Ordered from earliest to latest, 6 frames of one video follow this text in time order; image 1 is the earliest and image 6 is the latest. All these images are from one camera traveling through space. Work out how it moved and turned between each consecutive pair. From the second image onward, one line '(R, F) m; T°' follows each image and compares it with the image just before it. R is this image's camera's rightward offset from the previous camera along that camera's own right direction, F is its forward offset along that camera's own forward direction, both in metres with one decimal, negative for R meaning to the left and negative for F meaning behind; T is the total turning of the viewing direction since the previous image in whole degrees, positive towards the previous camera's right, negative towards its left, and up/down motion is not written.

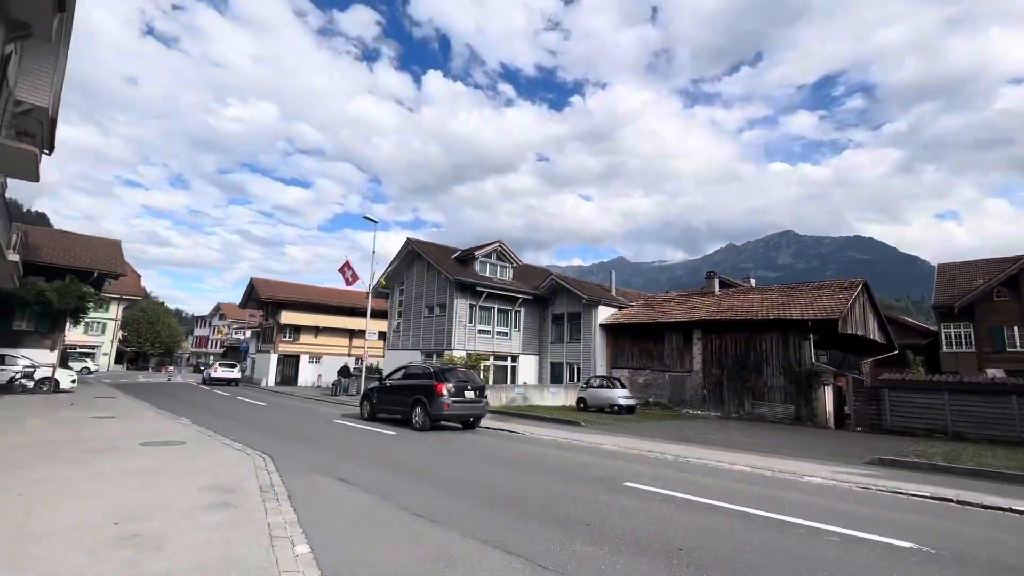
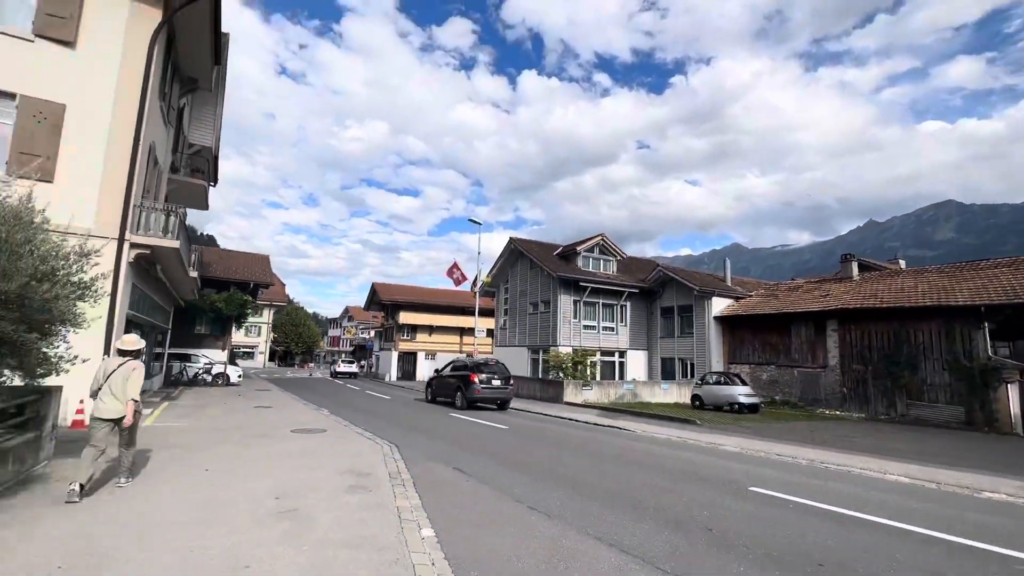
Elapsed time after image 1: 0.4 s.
(0.0, 0.0) m; -13°
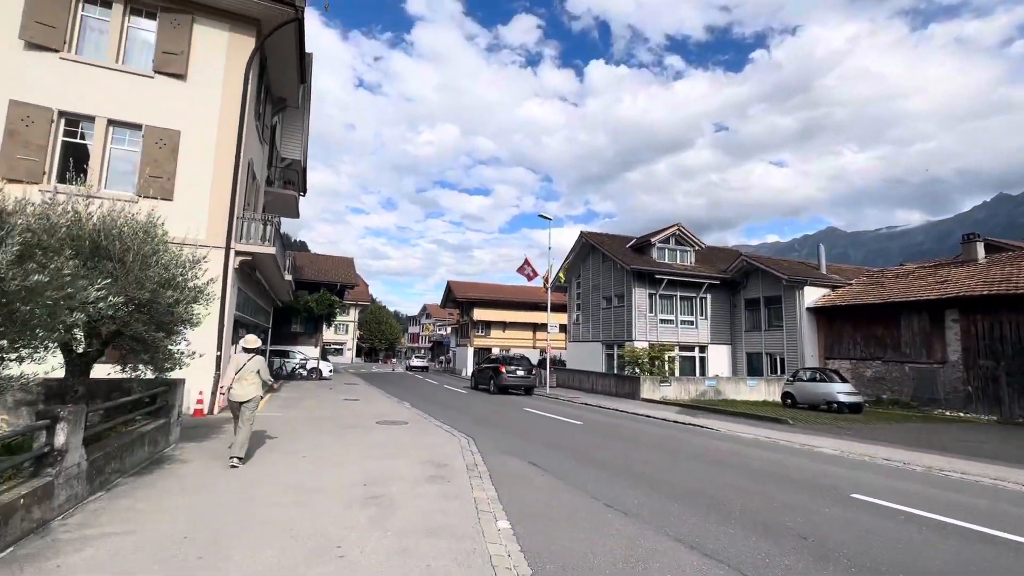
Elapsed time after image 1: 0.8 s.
(0.0, 0.0) m; -9°
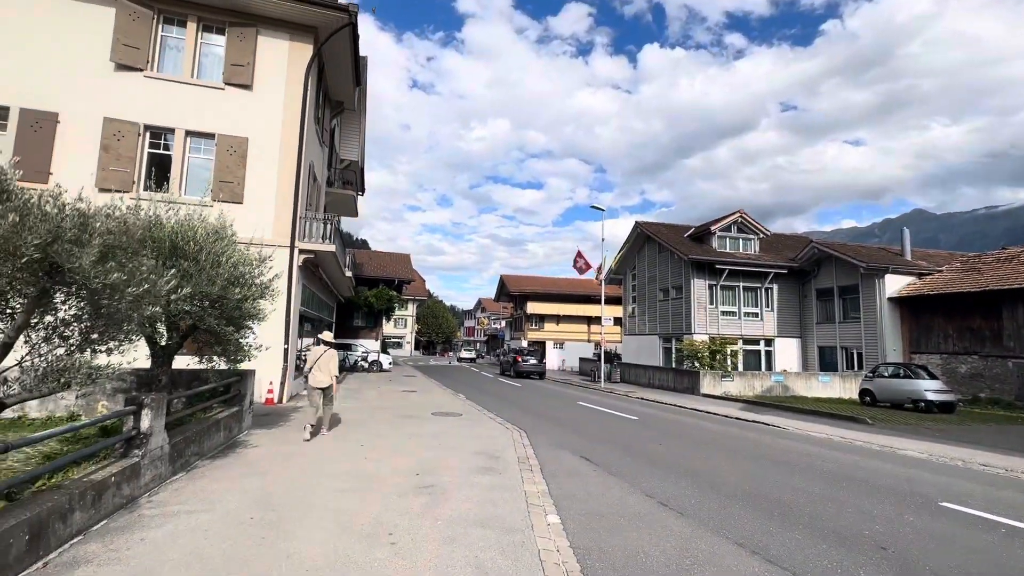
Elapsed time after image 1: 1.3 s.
(+0.1, +0.1) m; -7°
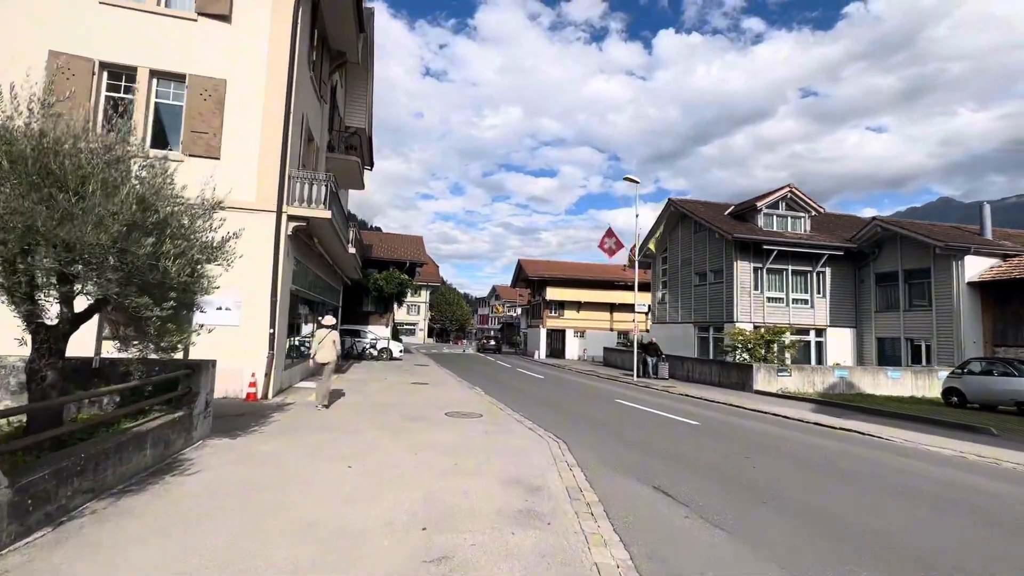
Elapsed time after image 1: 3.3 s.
(-0.4, +2.5) m; -2°
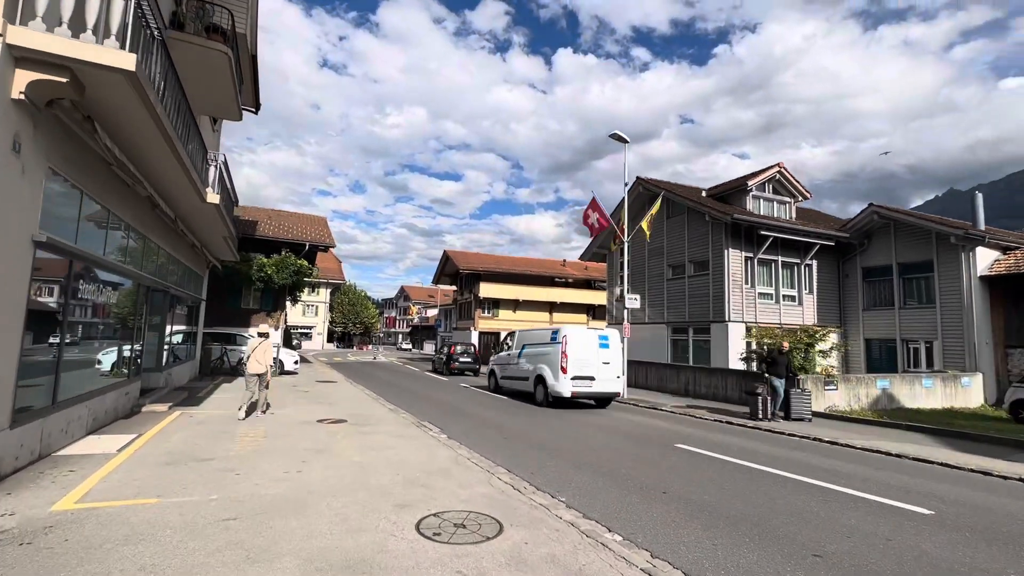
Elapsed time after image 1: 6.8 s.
(-1.6, +6.3) m; +12°
